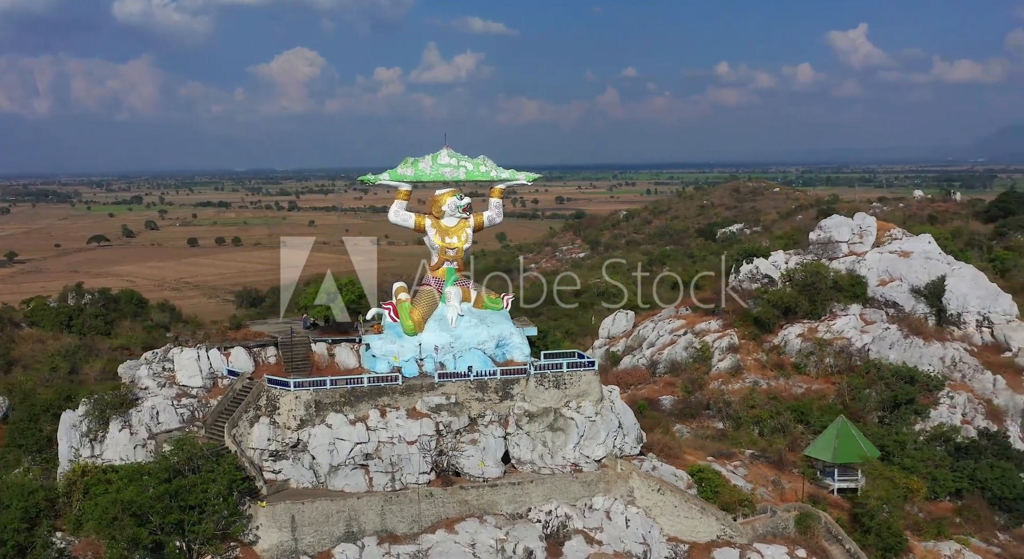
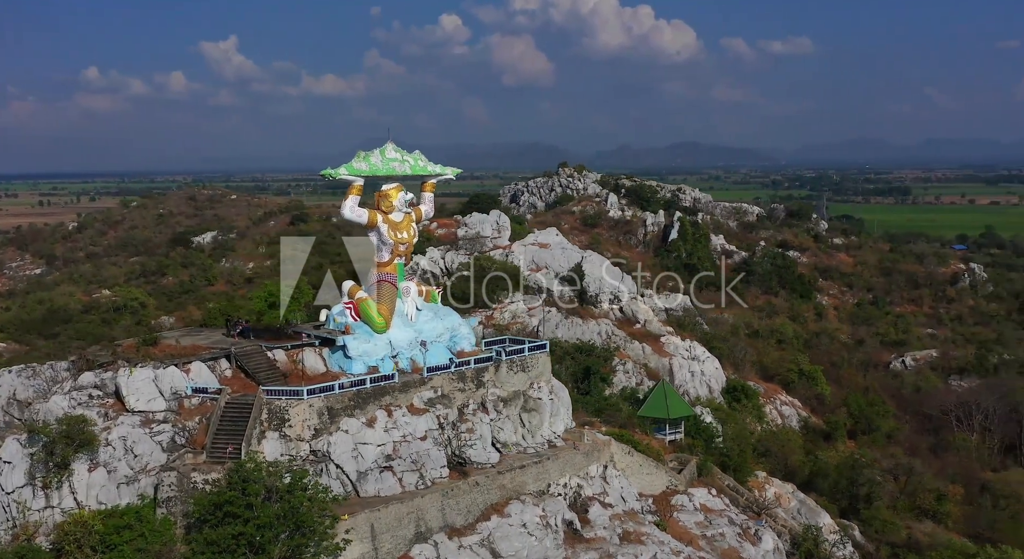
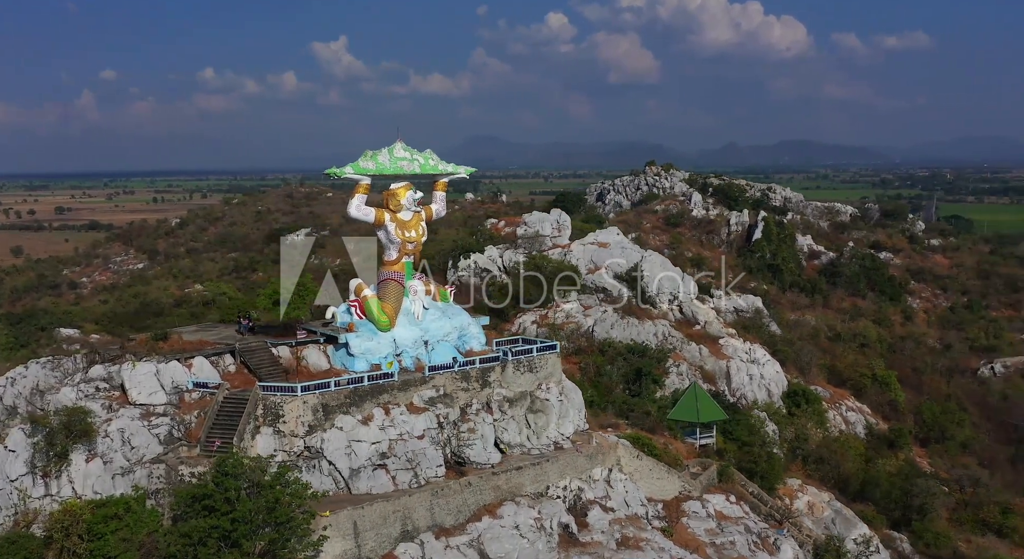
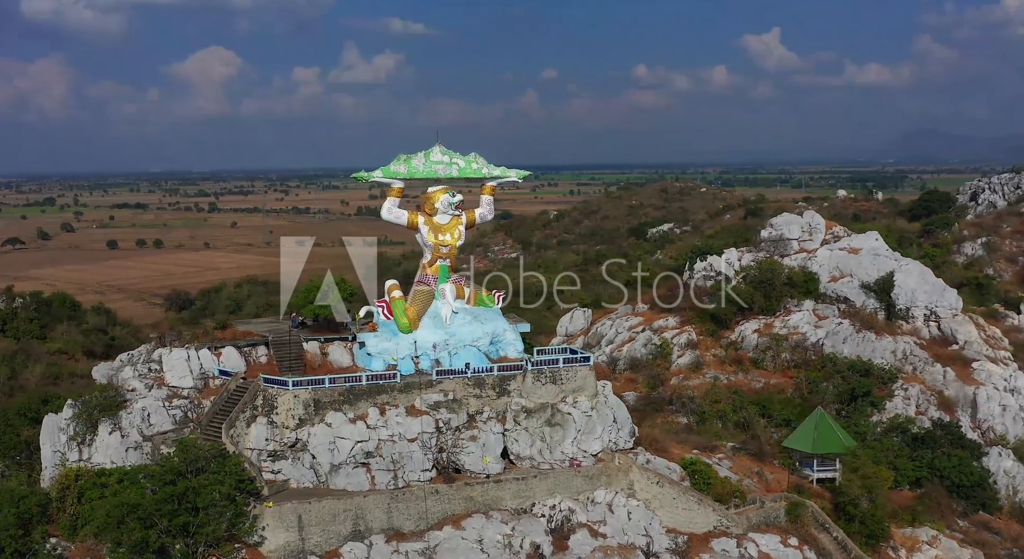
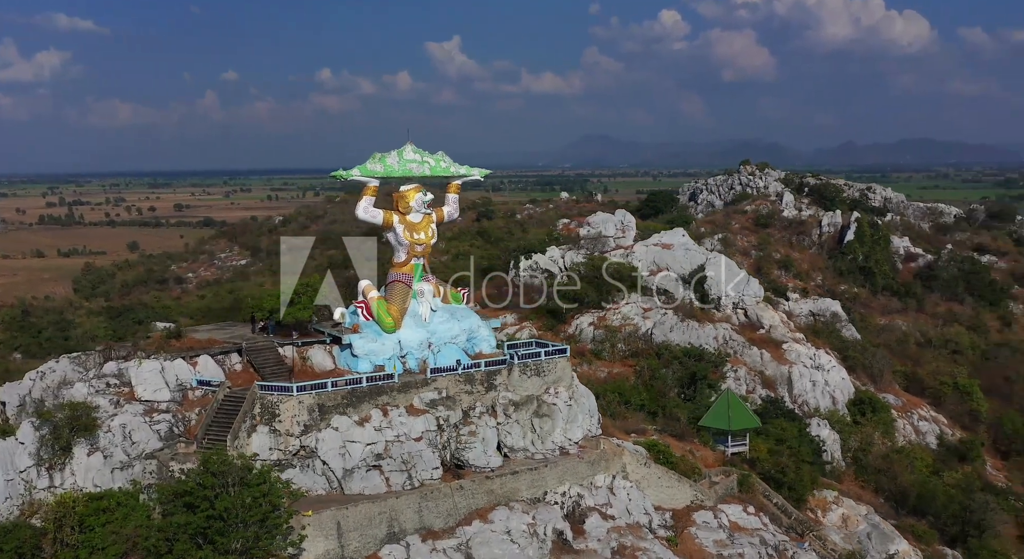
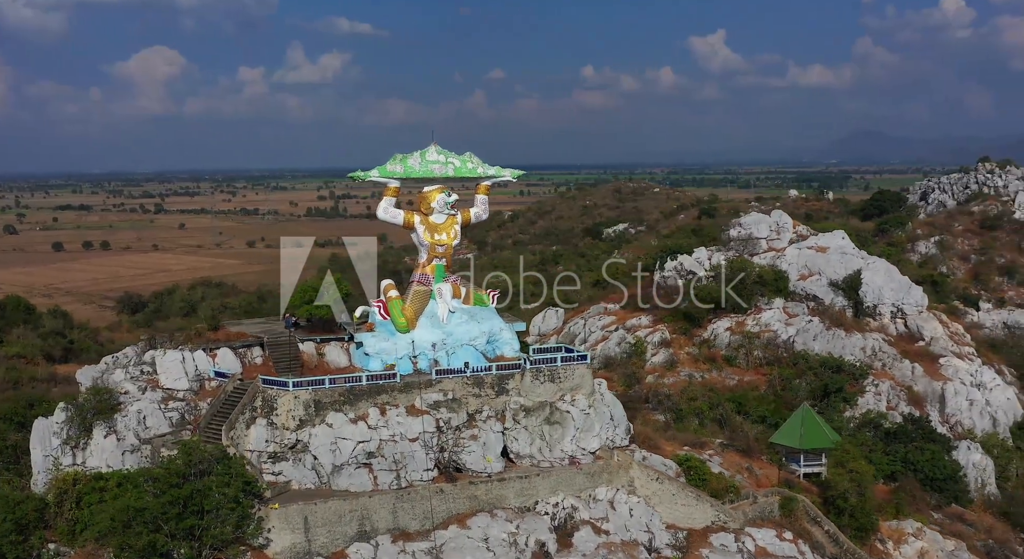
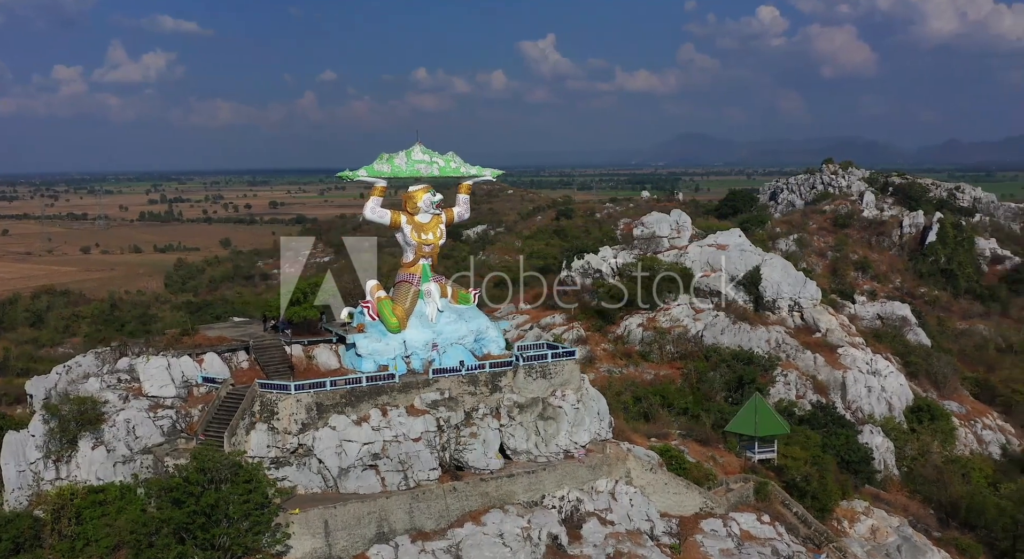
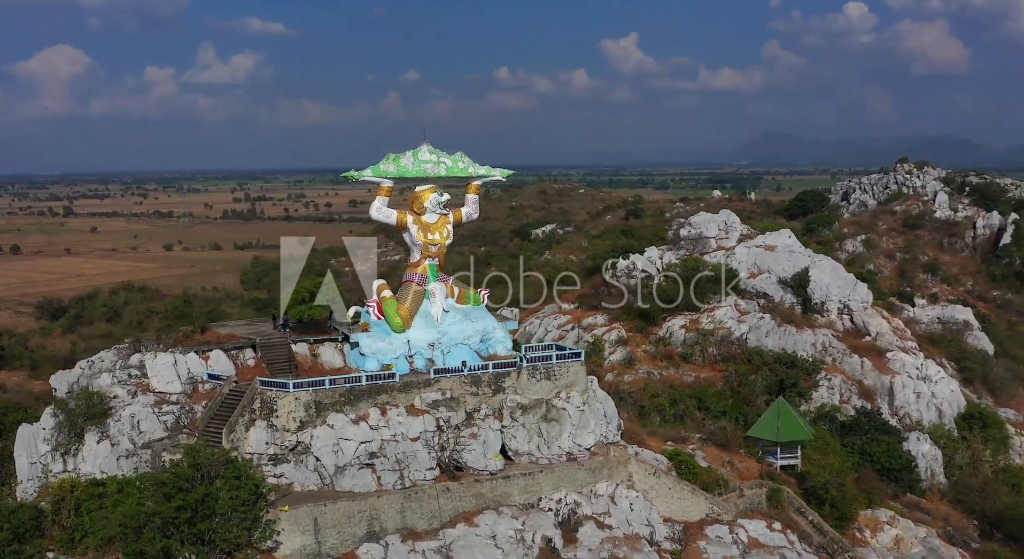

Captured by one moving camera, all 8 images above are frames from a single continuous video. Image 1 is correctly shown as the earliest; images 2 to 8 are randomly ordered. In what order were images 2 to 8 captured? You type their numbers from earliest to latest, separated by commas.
4, 6, 8, 7, 5, 3, 2
